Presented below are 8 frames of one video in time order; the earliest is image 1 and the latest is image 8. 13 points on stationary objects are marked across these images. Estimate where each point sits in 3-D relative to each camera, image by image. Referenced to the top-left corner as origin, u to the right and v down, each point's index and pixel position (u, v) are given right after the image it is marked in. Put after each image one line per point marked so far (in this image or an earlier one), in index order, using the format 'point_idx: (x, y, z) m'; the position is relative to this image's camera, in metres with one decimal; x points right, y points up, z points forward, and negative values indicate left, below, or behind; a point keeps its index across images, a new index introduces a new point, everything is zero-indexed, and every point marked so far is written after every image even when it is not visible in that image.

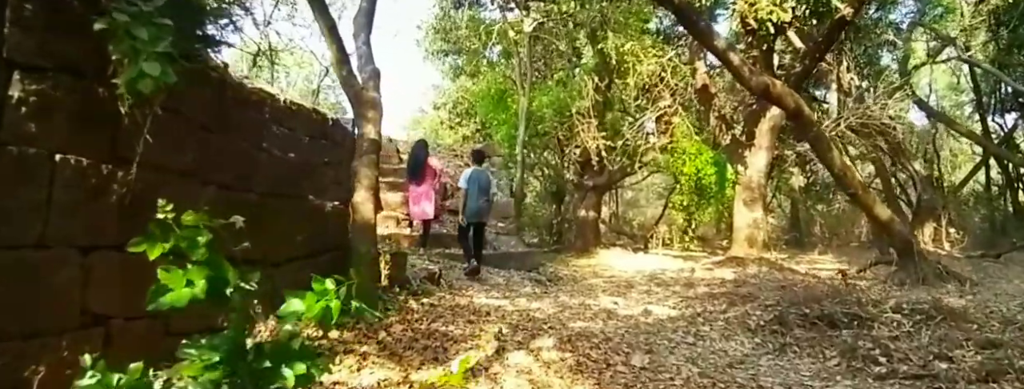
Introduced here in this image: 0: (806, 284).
0: (+4.5, -1.4, +9.1) m
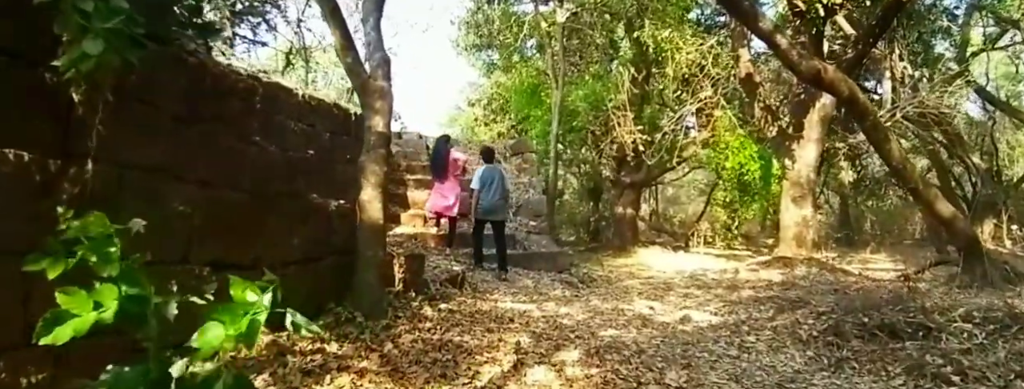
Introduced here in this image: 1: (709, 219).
0: (+4.9, -1.3, +8.4) m
1: (+6.2, -0.8, +18.9) m
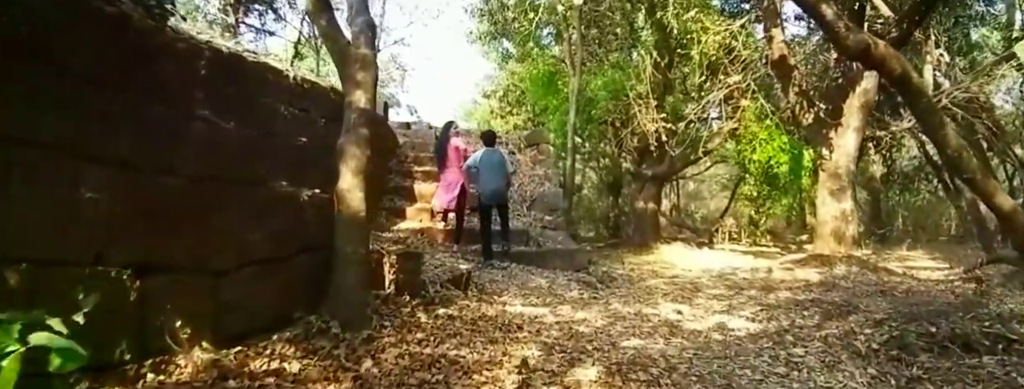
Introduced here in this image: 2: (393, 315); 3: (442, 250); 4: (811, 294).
0: (+5.1, -1.2, +7.6) m
1: (+6.7, -0.6, +18.1) m
2: (-0.8, -0.8, +3.7) m
3: (-0.9, -0.7, +7.2) m
4: (+3.6, -1.2, +7.2) m
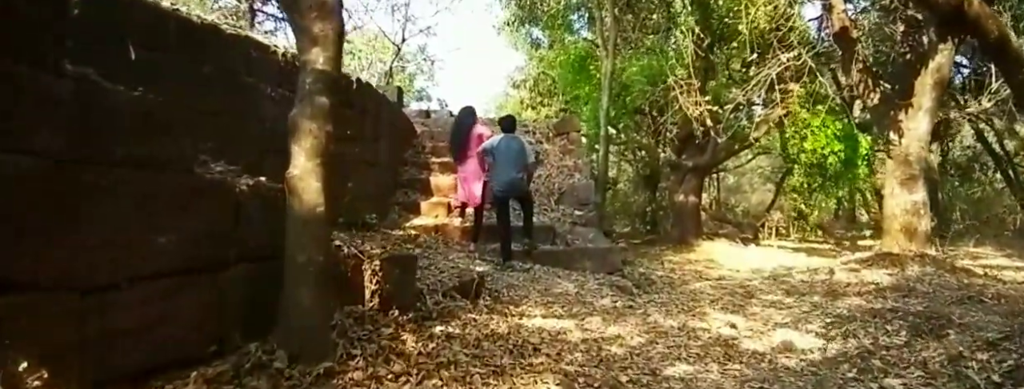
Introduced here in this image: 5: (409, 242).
0: (+5.4, -1.1, +6.4) m
1: (+7.6, -0.4, +16.8) m
2: (-0.7, -0.7, +2.9) m
3: (-0.6, -0.6, +6.4) m
4: (+3.9, -1.1, +6.2) m
5: (-1.1, -0.5, +6.2) m
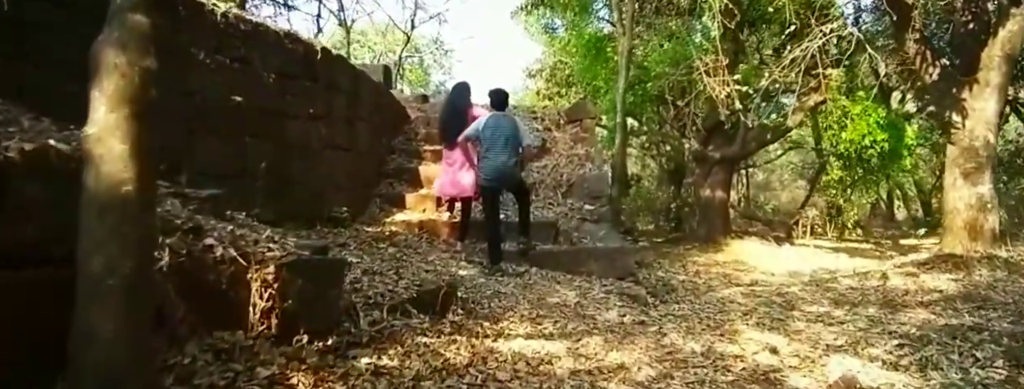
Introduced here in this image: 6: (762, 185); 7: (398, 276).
0: (+5.3, -1.0, +5.2) m
1: (+8.0, -0.3, +15.5) m
2: (-0.9, -0.6, +2.0) m
3: (-0.7, -0.5, +5.5) m
4: (+3.8, -1.0, +5.0) m
5: (-1.2, -0.4, +5.3) m
6: (+7.8, +0.4, +18.3) m
7: (-0.7, -0.5, +3.9) m
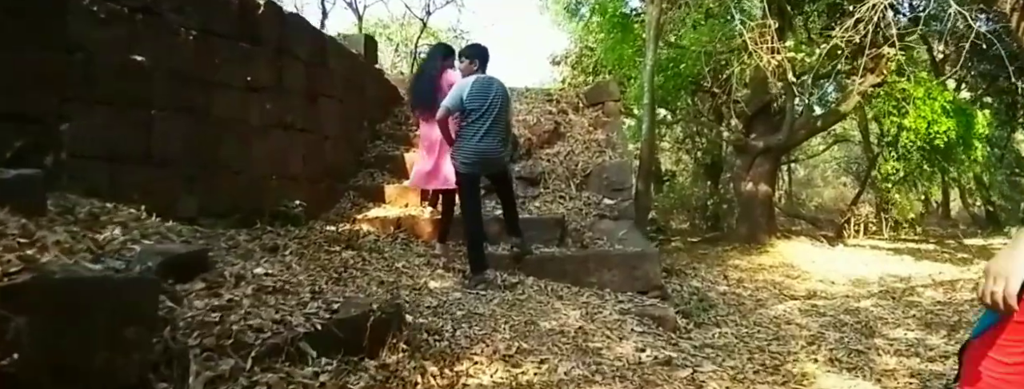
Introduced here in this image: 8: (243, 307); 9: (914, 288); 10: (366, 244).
0: (+5.2, -0.9, +3.8) m
1: (+8.4, -0.1, +13.9) m
2: (-1.2, -0.6, +0.9) m
3: (-0.7, -0.4, +4.4) m
4: (+3.7, -0.9, +3.7) m
5: (-1.2, -0.3, +4.2) m
6: (+8.5, +0.5, +16.8) m
7: (-0.9, -0.5, +2.8) m
8: (-1.0, -0.4, +2.3) m
9: (+3.9, -0.9, +5.8) m
10: (-1.1, -0.4, +4.4) m
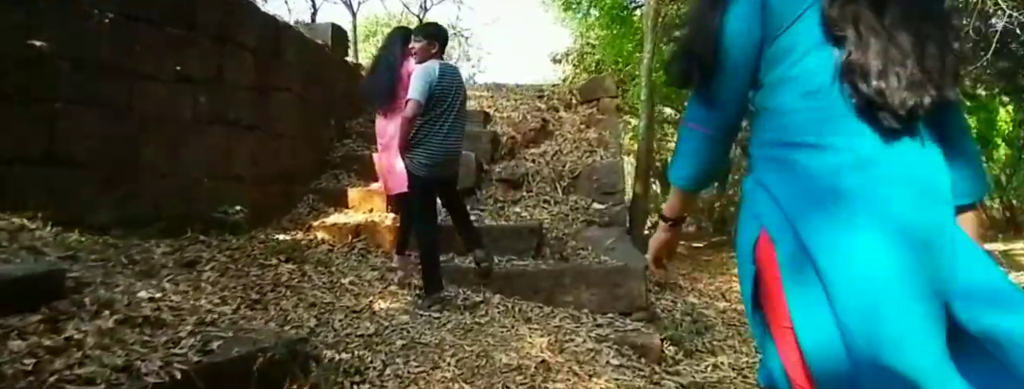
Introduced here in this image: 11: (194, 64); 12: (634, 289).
0: (+5.0, -1.0, +3.2) m
1: (+8.4, -0.2, +13.2) m
2: (-1.4, -0.6, +0.4) m
3: (-0.9, -0.5, +3.8) m
4: (+3.5, -1.0, +3.1) m
5: (-1.4, -0.4, +3.7) m
6: (+8.4, +0.4, +16.1) m
7: (-1.1, -0.5, +2.2) m
8: (-1.2, -0.4, +1.7) m
9: (+3.7, -0.9, +5.2) m
10: (-1.3, -0.4, +3.8) m
11: (-2.0, +0.8, +3.8) m
12: (+0.8, -0.6, +3.8) m
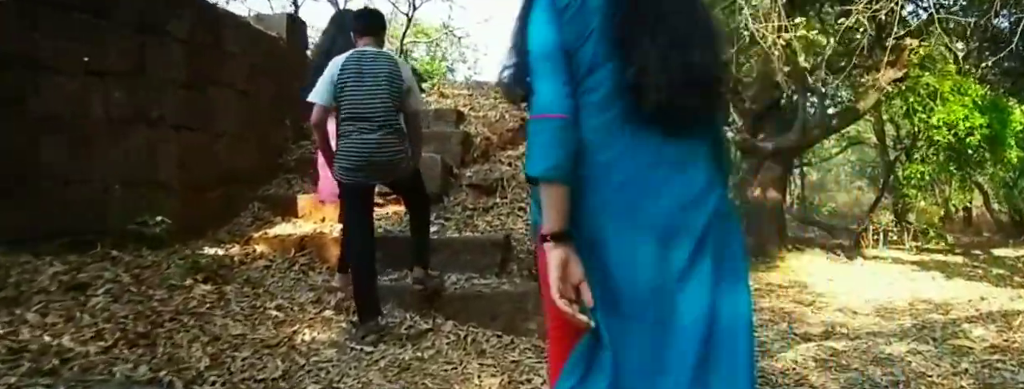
0: (+4.8, -1.0, +2.7) m
1: (+8.2, -0.3, +12.7) m
2: (-1.7, -0.6, -0.1) m
3: (-1.2, -0.5, +3.3) m
4: (+3.3, -1.0, +2.6) m
5: (-1.7, -0.4, +3.2) m
6: (+8.3, +0.3, +15.6) m
7: (-1.3, -0.5, +1.7) m
8: (-1.5, -0.5, +1.3) m
9: (+3.5, -1.0, +4.7) m
10: (-1.5, -0.4, +3.4) m
11: (-2.3, +0.8, +3.3) m
12: (+0.6, -0.7, +3.3) m
